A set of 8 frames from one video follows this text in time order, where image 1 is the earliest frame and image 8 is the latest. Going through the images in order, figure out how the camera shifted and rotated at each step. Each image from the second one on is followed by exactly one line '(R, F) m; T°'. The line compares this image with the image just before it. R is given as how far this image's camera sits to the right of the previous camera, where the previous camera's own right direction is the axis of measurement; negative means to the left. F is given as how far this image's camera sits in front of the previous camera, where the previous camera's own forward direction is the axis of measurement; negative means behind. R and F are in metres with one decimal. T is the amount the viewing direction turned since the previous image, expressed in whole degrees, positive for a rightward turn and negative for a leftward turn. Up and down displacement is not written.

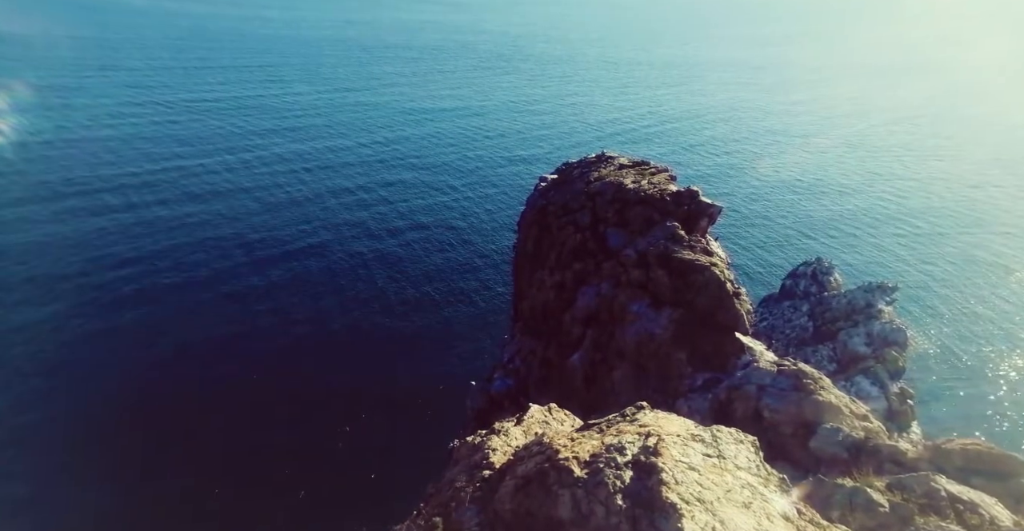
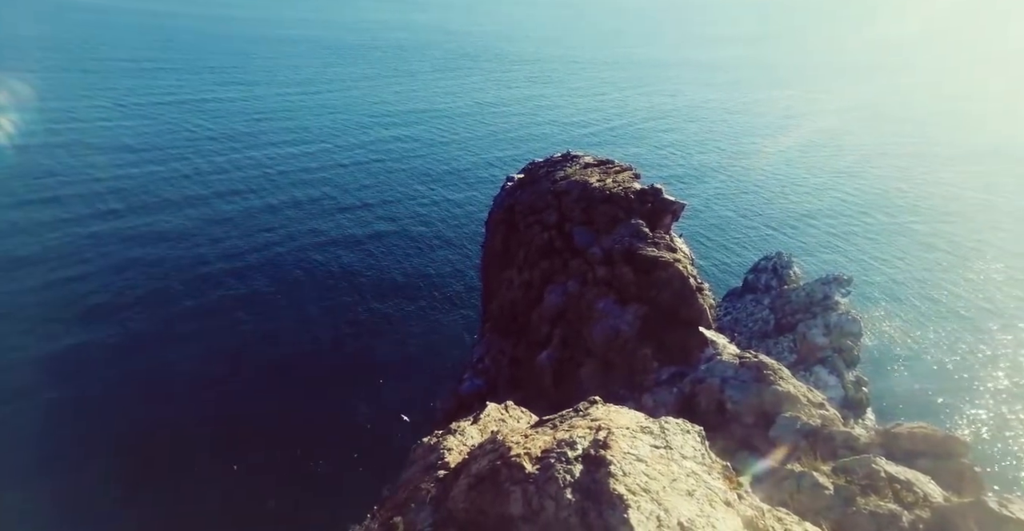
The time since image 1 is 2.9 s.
(+0.6, -0.2) m; +2°
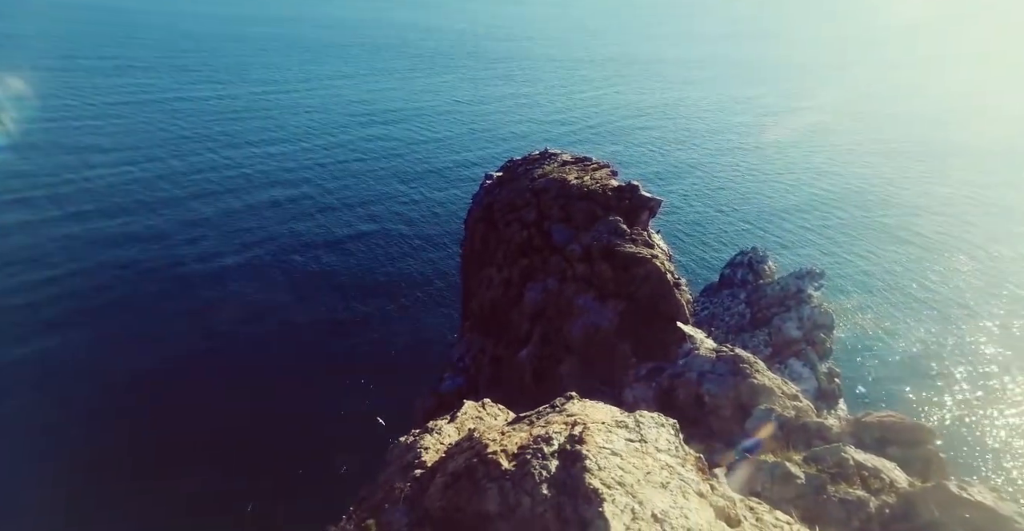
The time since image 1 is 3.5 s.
(+0.2, -0.1) m; +2°
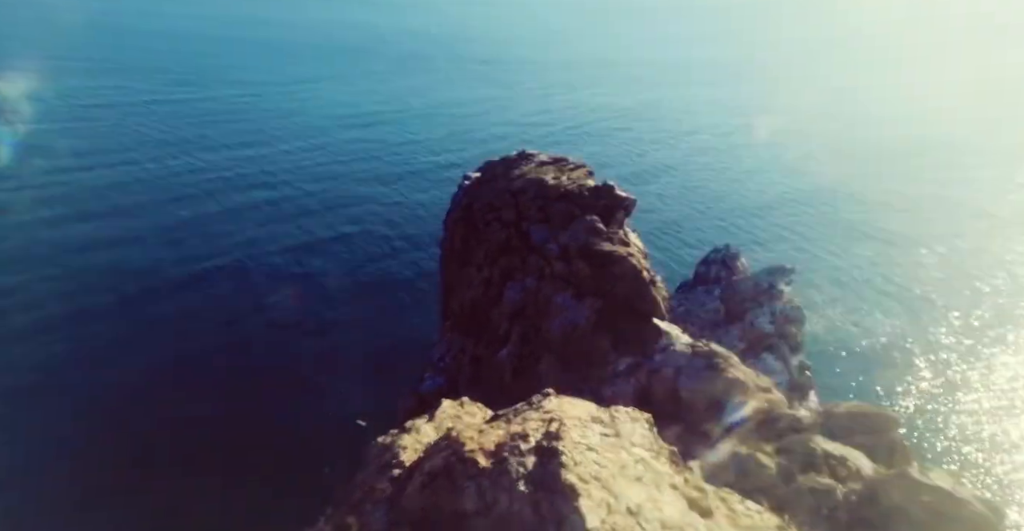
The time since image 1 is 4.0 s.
(+0.1, -0.2) m; +2°
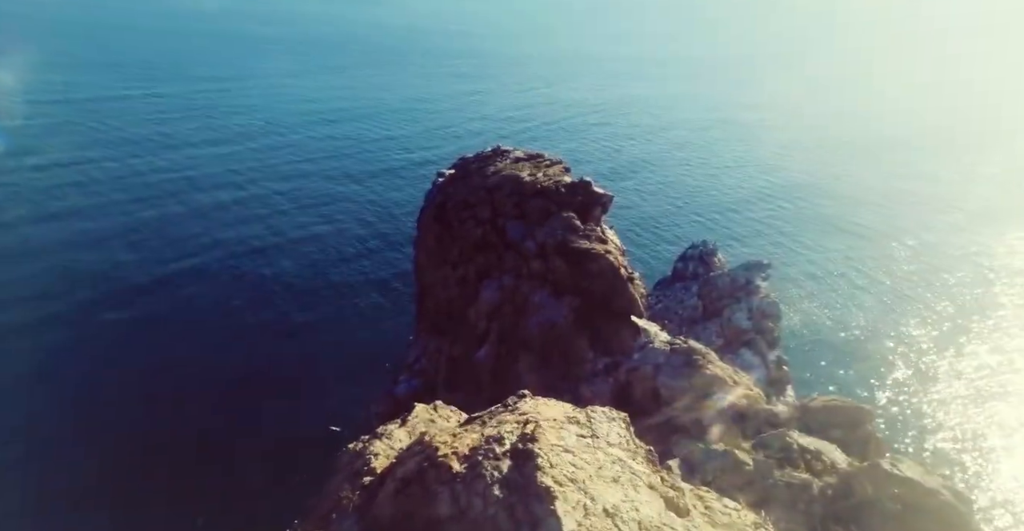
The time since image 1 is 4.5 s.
(+0.2, +0.3) m; +2°
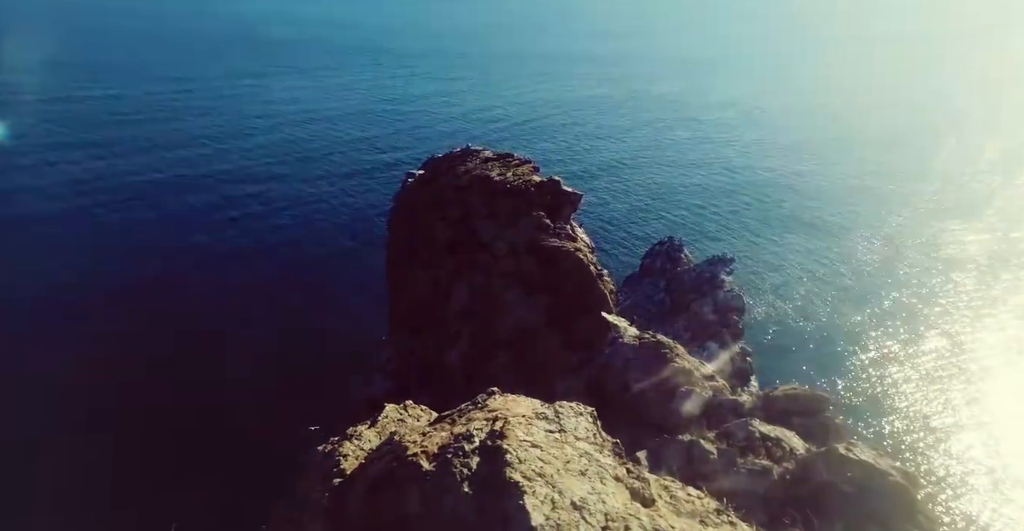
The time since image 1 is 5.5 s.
(+0.2, -0.2) m; +2°
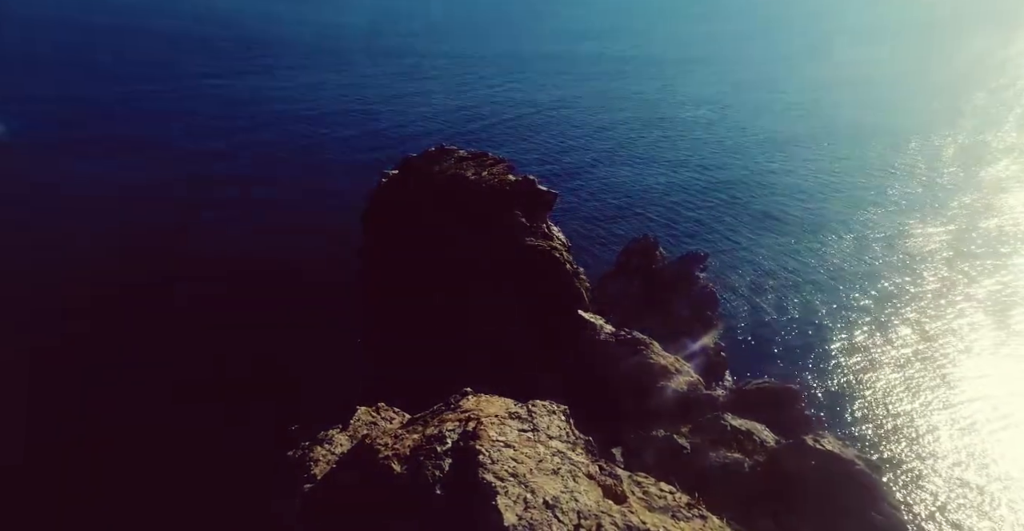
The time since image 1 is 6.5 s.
(+0.2, +0.1) m; +2°
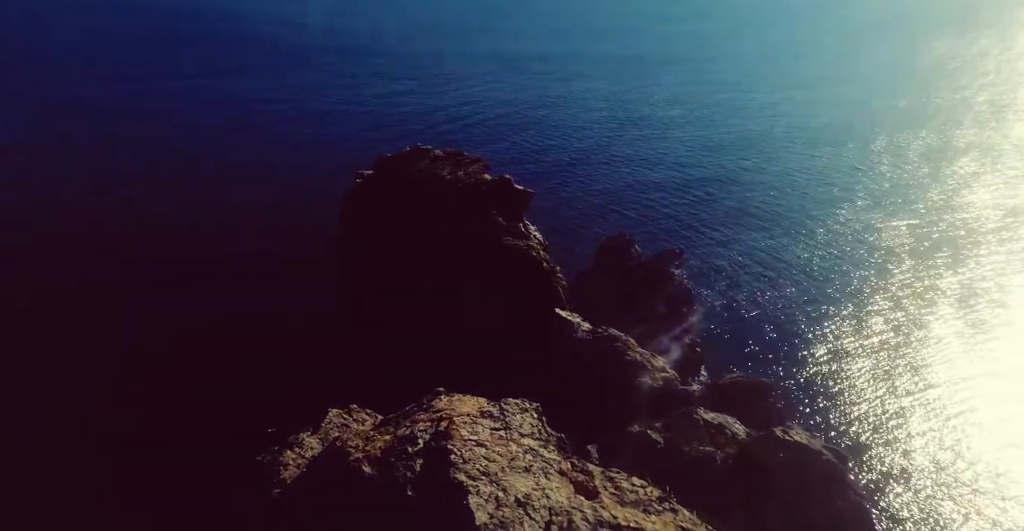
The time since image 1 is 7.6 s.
(+0.3, 0.0) m; +2°
